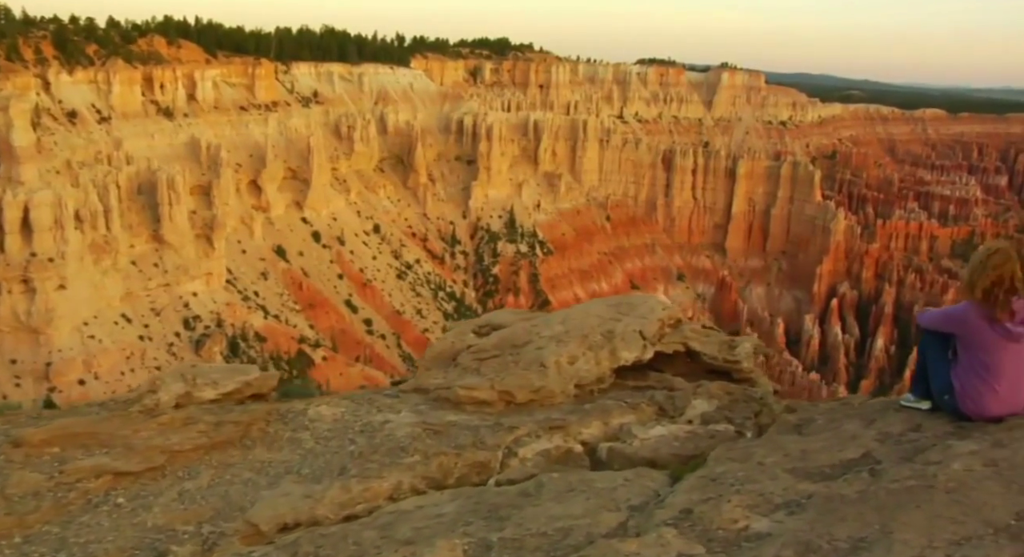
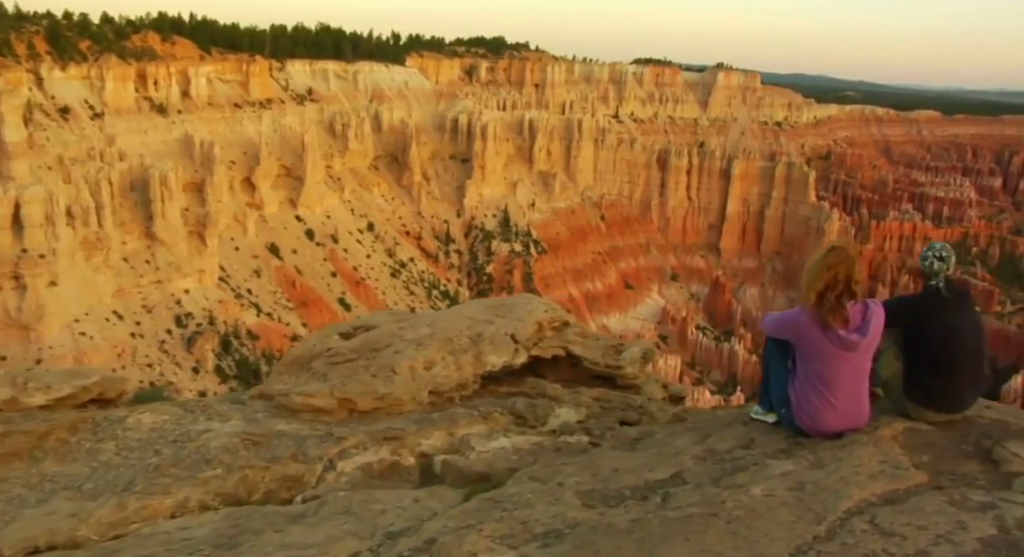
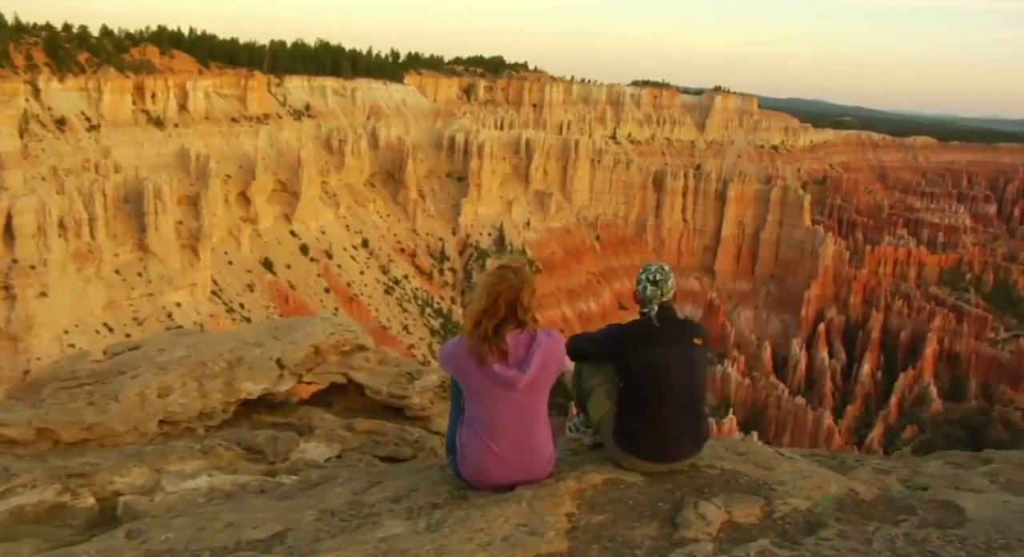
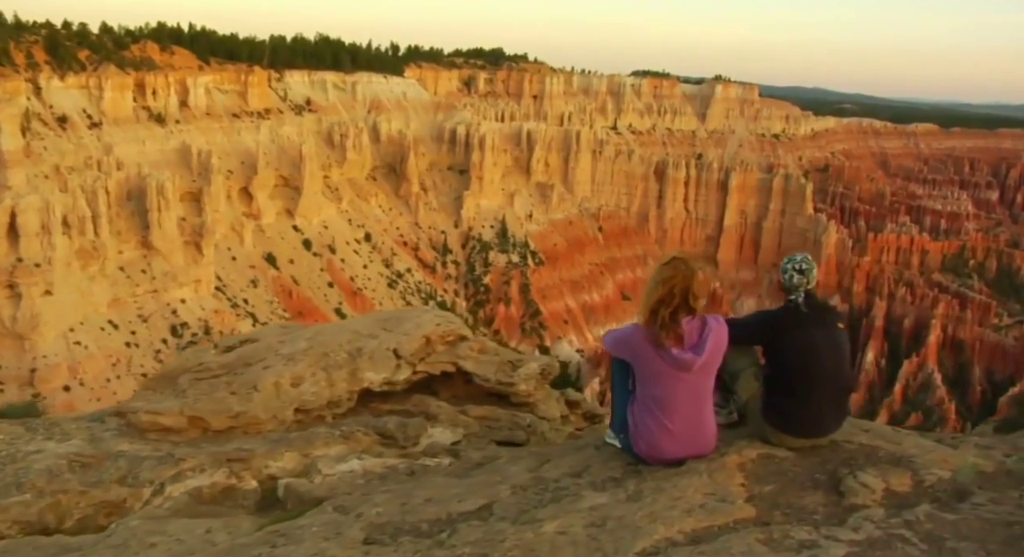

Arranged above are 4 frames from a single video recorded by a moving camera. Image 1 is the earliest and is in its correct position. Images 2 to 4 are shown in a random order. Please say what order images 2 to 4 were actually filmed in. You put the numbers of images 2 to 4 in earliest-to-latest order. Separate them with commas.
2, 4, 3
